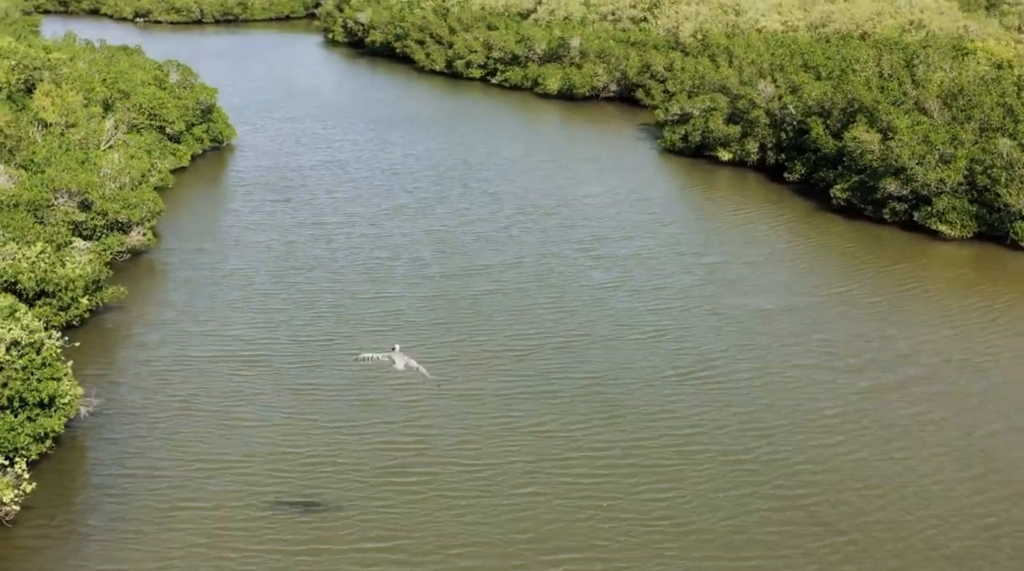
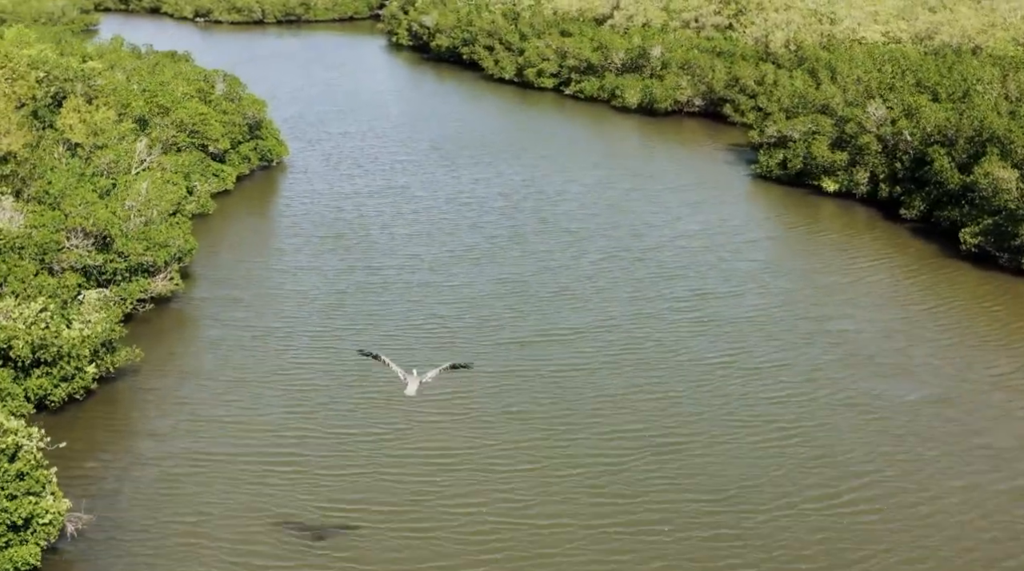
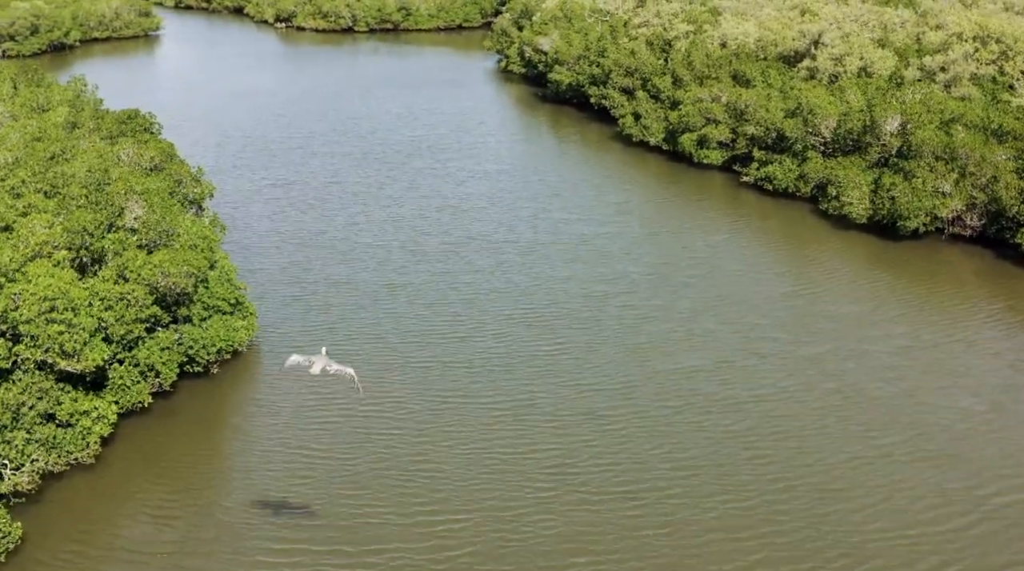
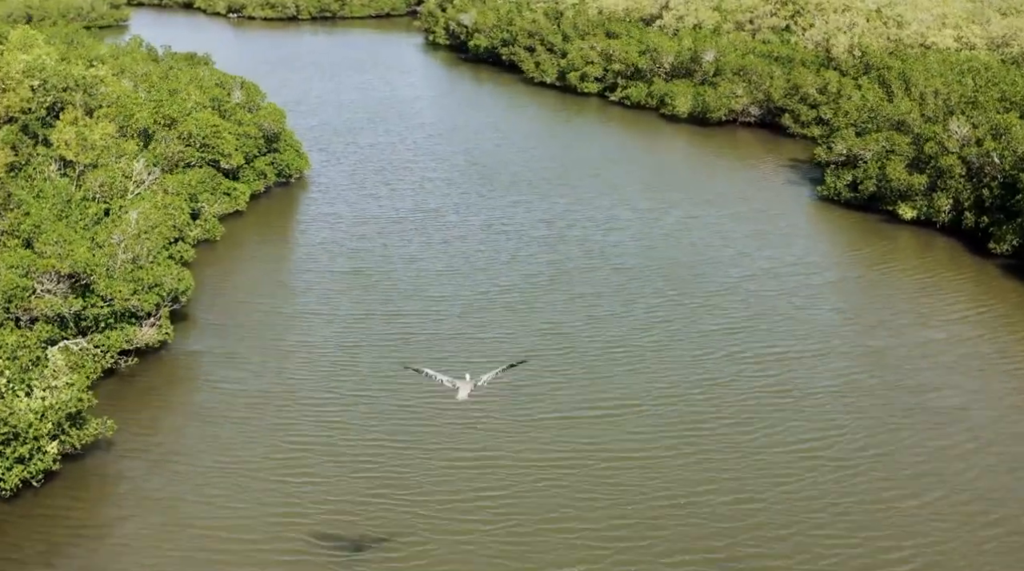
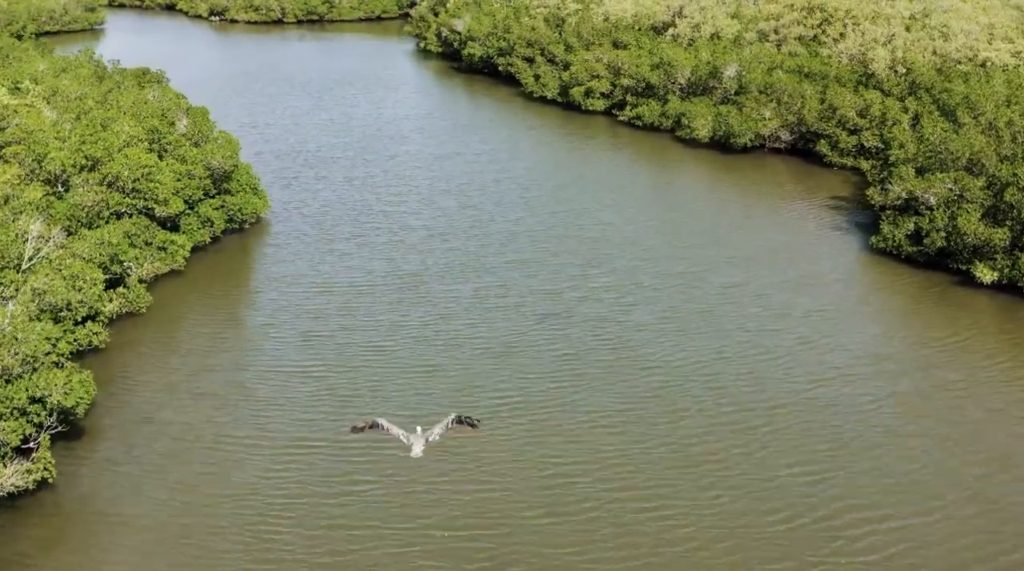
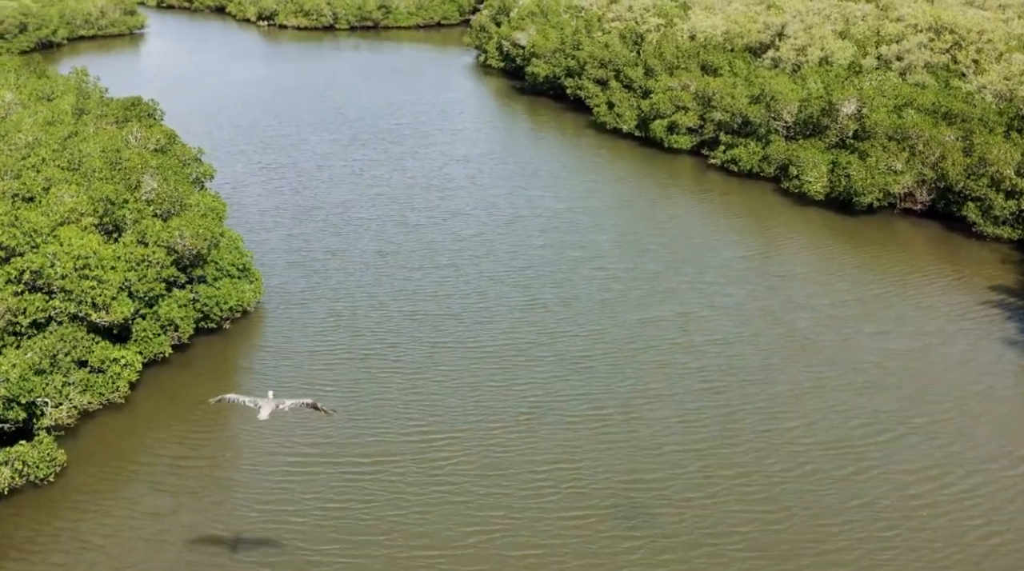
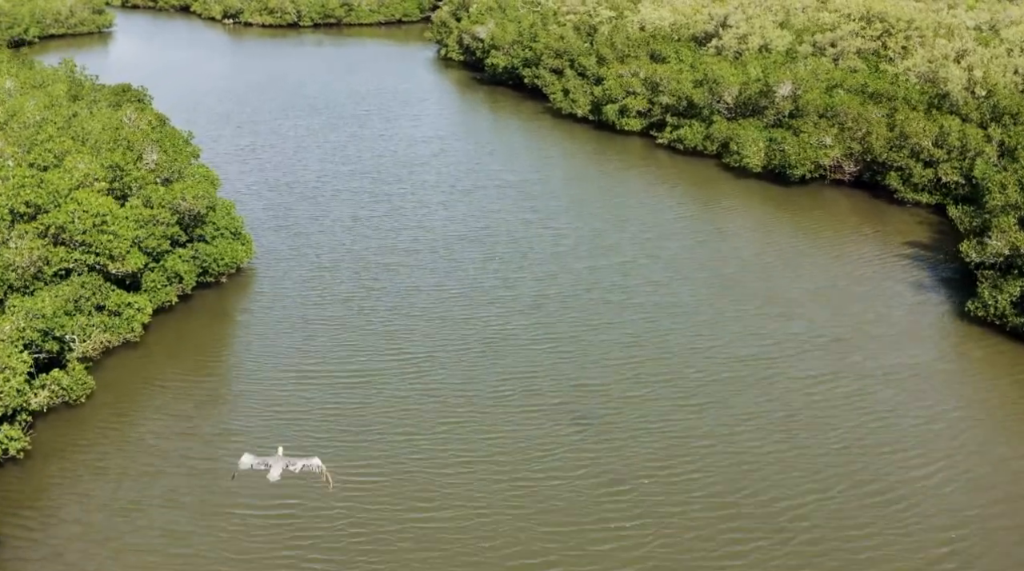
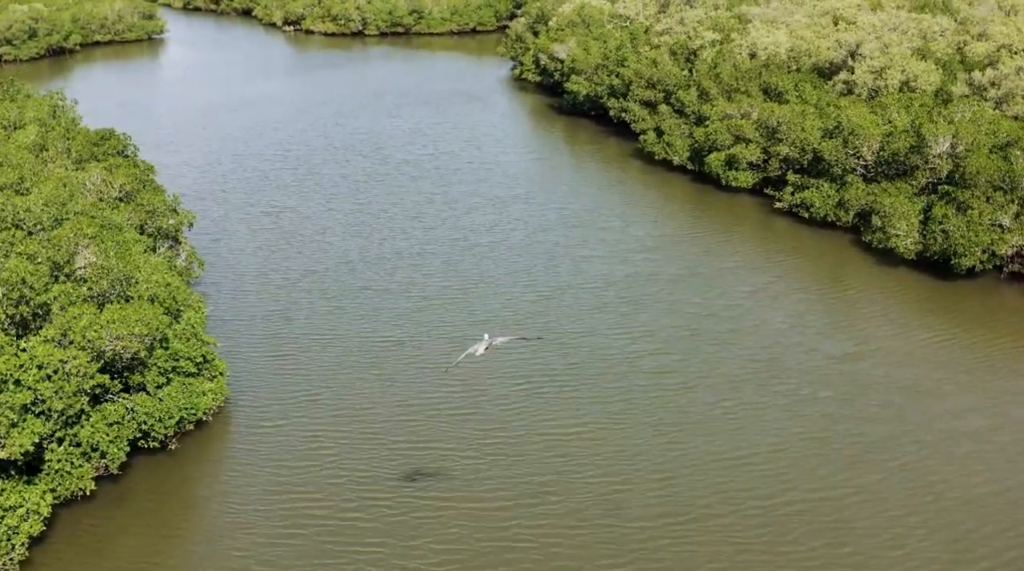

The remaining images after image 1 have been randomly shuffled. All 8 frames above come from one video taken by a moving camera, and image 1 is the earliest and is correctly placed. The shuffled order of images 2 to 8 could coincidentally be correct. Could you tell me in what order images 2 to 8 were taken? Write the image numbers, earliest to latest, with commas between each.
2, 4, 5, 7, 6, 3, 8
